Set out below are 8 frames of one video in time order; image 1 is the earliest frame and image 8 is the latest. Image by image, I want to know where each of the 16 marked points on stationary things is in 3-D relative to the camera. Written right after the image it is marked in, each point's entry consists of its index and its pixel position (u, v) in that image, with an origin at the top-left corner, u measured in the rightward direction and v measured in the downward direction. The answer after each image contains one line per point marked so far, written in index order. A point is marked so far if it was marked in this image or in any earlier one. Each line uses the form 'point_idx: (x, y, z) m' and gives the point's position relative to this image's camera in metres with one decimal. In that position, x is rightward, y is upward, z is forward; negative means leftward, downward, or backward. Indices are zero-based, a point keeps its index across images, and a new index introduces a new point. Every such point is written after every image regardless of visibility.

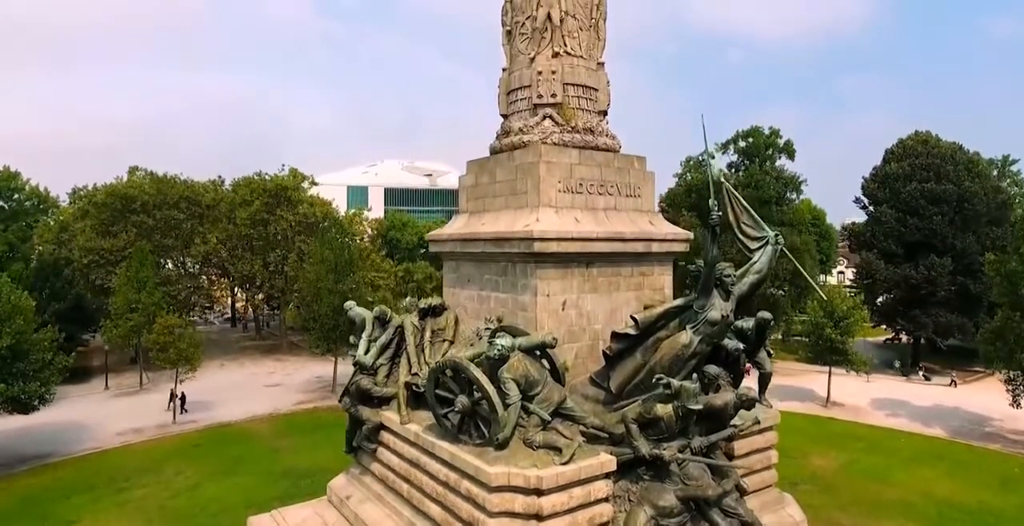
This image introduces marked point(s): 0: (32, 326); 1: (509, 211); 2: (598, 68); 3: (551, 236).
0: (-12.6, -1.7, +17.3) m
1: (0.0, +0.8, +9.7) m
2: (+1.4, +3.1, +10.4) m
3: (+0.5, +0.4, +8.7) m
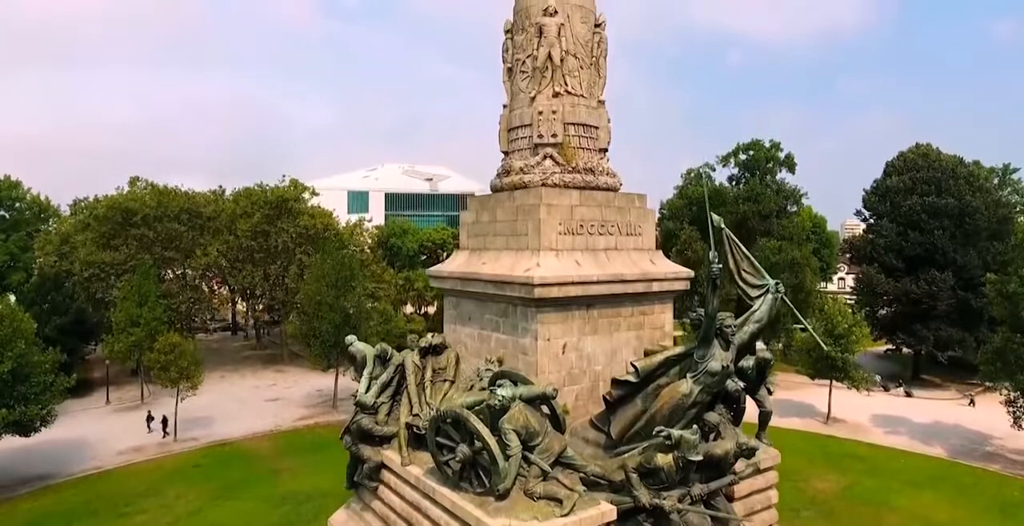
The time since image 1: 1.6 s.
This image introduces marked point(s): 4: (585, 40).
0: (-12.5, -2.3, +17.3) m
1: (0.0, +0.2, +9.7) m
2: (+1.4, +2.5, +10.4) m
3: (+0.5, -0.2, +8.8) m
4: (+1.1, +3.5, +10.3) m
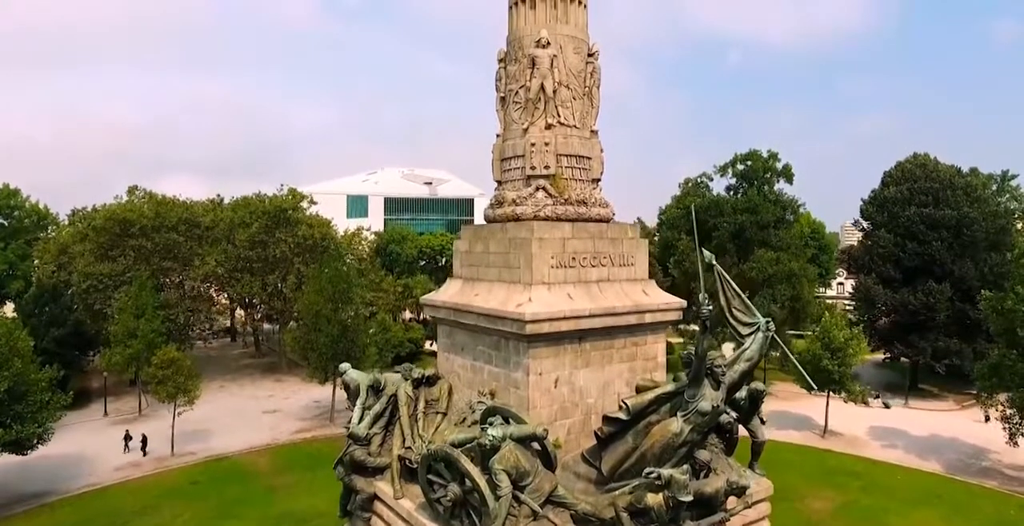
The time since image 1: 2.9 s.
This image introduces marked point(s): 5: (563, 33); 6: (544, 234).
0: (-12.6, -2.7, +17.3) m
1: (-0.1, -0.3, +9.7) m
2: (+1.3, +2.0, +10.4) m
3: (+0.4, -0.7, +8.8) m
4: (+1.0, +3.0, +10.3) m
5: (+0.8, +3.6, +10.2) m
6: (+0.5, +0.4, +9.4) m
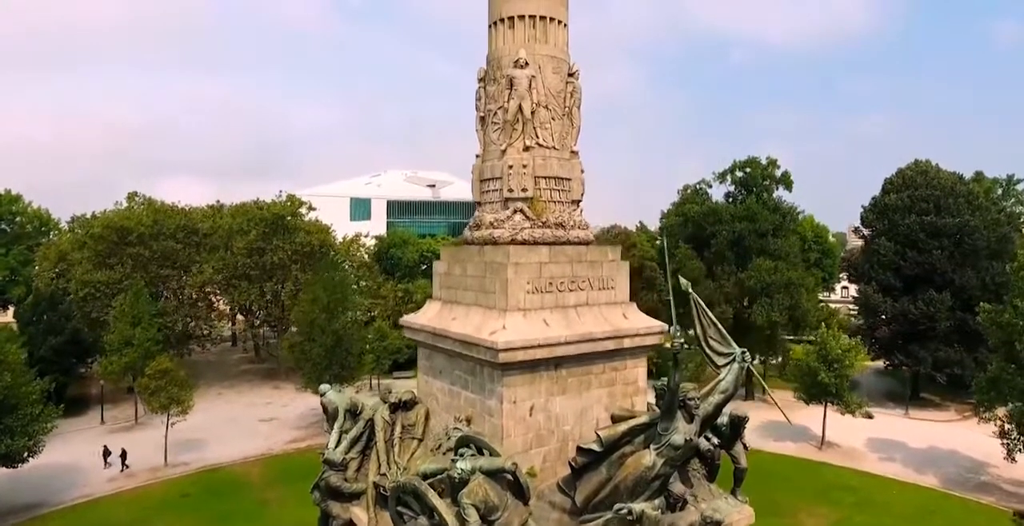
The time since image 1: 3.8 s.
0: (-12.9, -3.1, +17.3) m
1: (-0.5, -0.7, +9.6) m
2: (+0.9, +1.7, +10.3) m
3: (+0.1, -1.1, +8.6) m
4: (+0.7, +2.7, +10.1) m
5: (+0.5, +3.2, +10.1) m
6: (+0.1, +0.1, +9.3) m
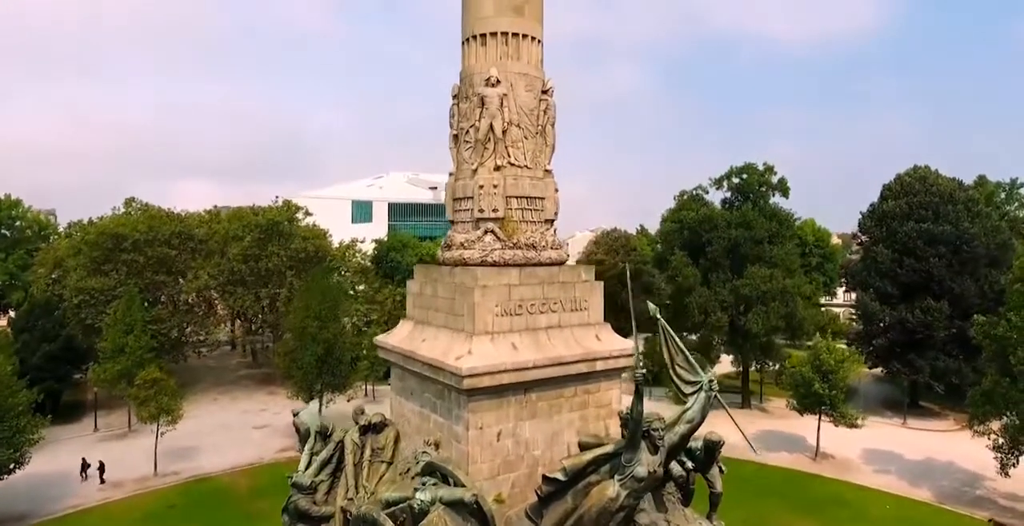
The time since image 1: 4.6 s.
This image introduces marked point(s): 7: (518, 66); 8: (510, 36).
0: (-13.3, -3.4, +17.3) m
1: (-0.9, -1.0, +9.5) m
2: (+0.5, +1.3, +10.1) m
3: (-0.4, -1.4, +8.5) m
4: (+0.3, +2.3, +10.0) m
5: (0.0, +2.9, +9.9) m
6: (-0.3, -0.2, +9.1) m
7: (+0.1, +3.0, +10.0) m
8: (0.0, +3.4, +9.9) m
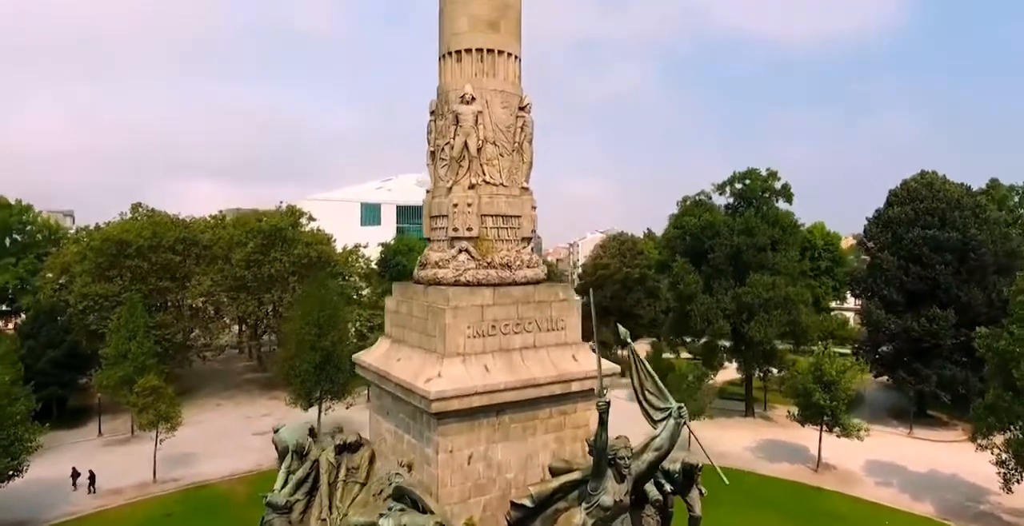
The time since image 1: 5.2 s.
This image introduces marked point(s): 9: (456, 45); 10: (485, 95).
0: (-13.5, -3.6, +17.5) m
1: (-1.3, -1.3, +9.4) m
2: (+0.1, +1.1, +10.0) m
3: (-0.8, -1.7, +8.4) m
4: (-0.1, +2.1, +9.9) m
5: (-0.3, +2.6, +9.8) m
6: (-0.7, -0.5, +9.0) m
7: (-0.3, +2.7, +9.9) m
8: (-0.4, +3.1, +9.8) m
9: (-0.8, +3.3, +9.9) m
10: (-0.4, +2.5, +9.8) m
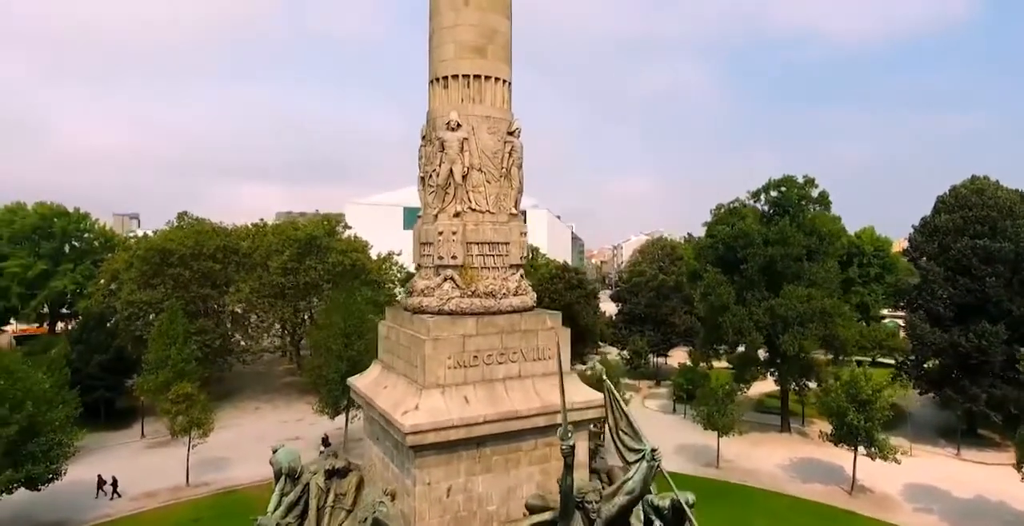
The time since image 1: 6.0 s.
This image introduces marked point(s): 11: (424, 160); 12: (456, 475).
0: (-13.0, -4.0, +18.4) m
1: (-1.5, -1.7, +9.4) m
2: (0.0, +0.7, +9.9) m
3: (-1.1, -2.1, +8.4) m
4: (-0.3, +1.6, +9.8) m
5: (-0.5, +2.2, +9.8) m
6: (-1.0, -0.9, +9.0) m
7: (-0.5, +2.3, +9.8) m
8: (-0.6, +2.7, +9.8) m
9: (-1.0, +2.9, +9.8) m
10: (-0.6, +2.1, +9.7) m
11: (-1.3, +1.6, +10.2) m
12: (-0.7, -2.8, +8.8) m
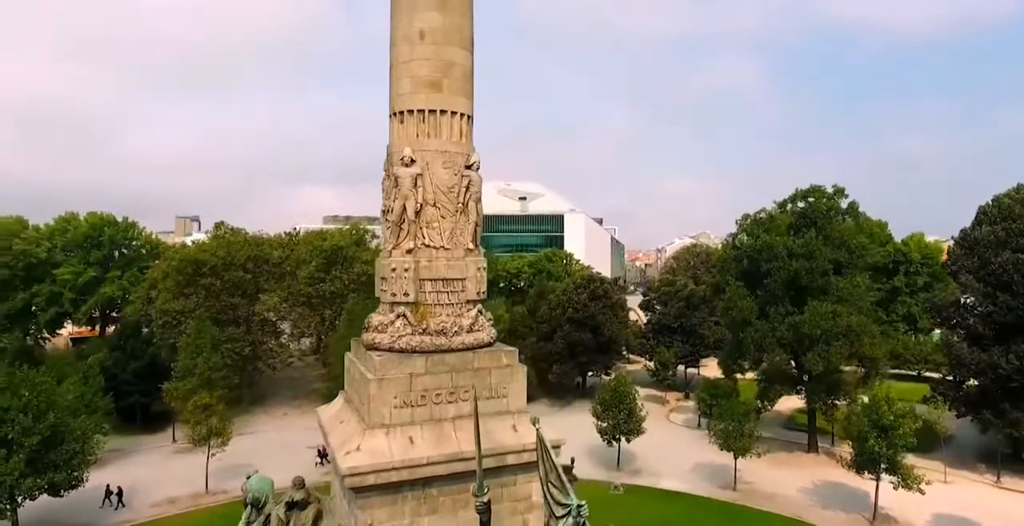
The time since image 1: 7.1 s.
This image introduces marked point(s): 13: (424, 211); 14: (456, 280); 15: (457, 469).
0: (-13.0, -4.5, +19.3) m
1: (-2.2, -2.2, +9.4) m
2: (-0.7, +0.1, +9.8) m
3: (-1.9, -2.6, +8.3) m
4: (-0.9, +1.1, +9.7) m
5: (-1.2, +1.7, +9.7) m
6: (-1.7, -1.5, +8.9) m
7: (-1.1, +1.8, +9.7) m
8: (-1.2, +2.2, +9.7) m
9: (-1.7, +2.3, +9.8) m
10: (-1.2, +1.6, +9.6) m
11: (-2.0, +1.1, +10.1) m
12: (-1.5, -3.3, +8.7) m
13: (-1.3, +0.8, +9.6) m
14: (-0.8, -0.3, +9.7) m
15: (-0.7, -2.8, +8.8) m
